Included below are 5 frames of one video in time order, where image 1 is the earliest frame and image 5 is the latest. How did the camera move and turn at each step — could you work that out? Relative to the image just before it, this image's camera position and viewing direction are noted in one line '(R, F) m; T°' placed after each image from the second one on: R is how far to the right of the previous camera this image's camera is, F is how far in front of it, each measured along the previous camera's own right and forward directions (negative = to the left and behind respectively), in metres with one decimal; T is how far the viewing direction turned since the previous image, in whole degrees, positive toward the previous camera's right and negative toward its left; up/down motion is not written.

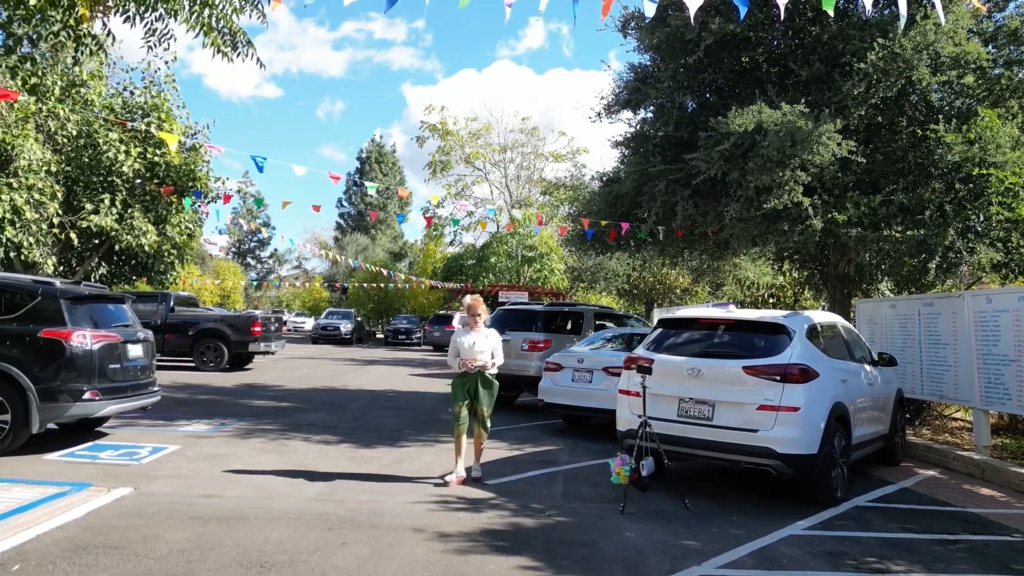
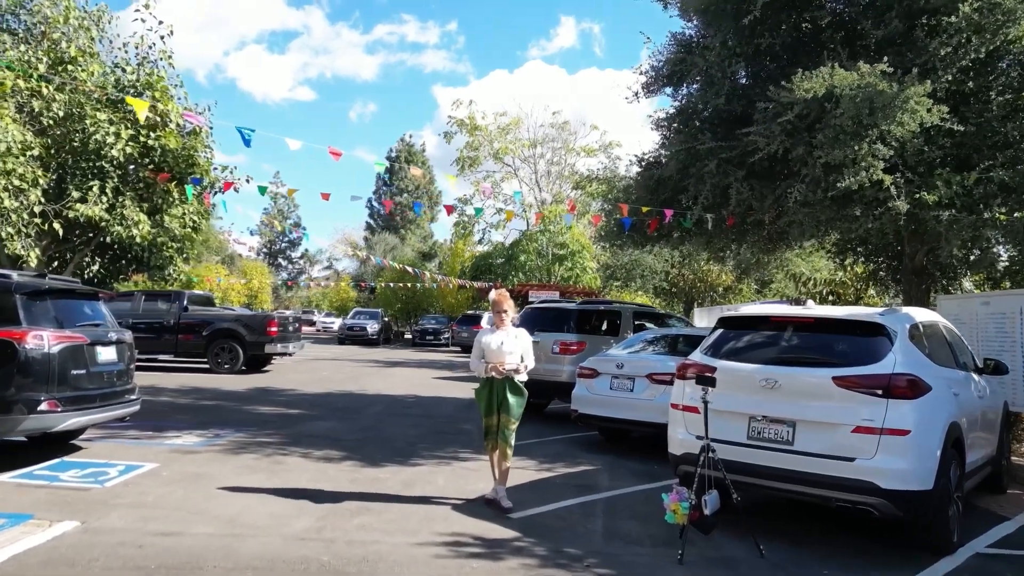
(0.0, +1.4) m; -2°
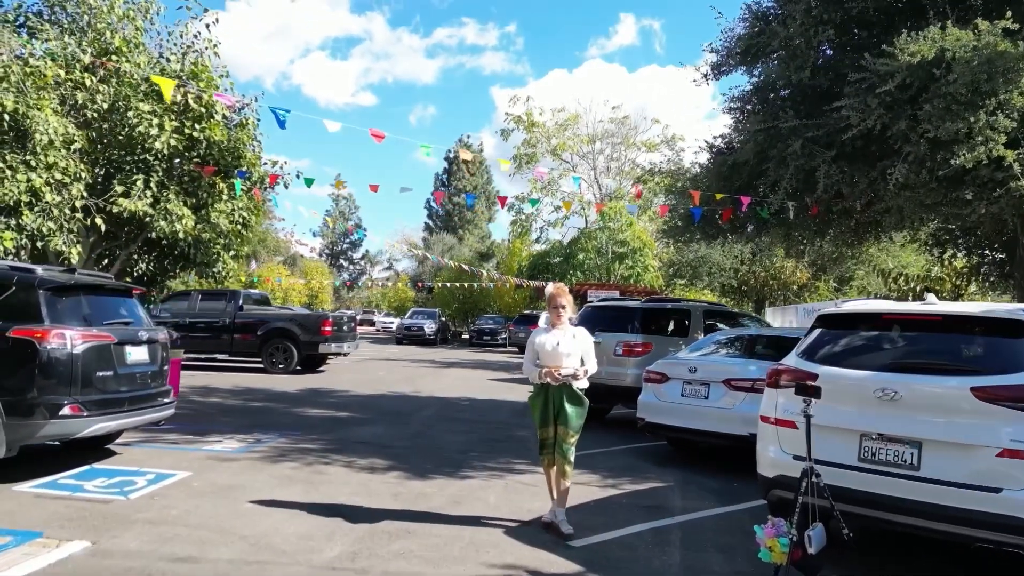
(0.0, +0.8) m; -5°
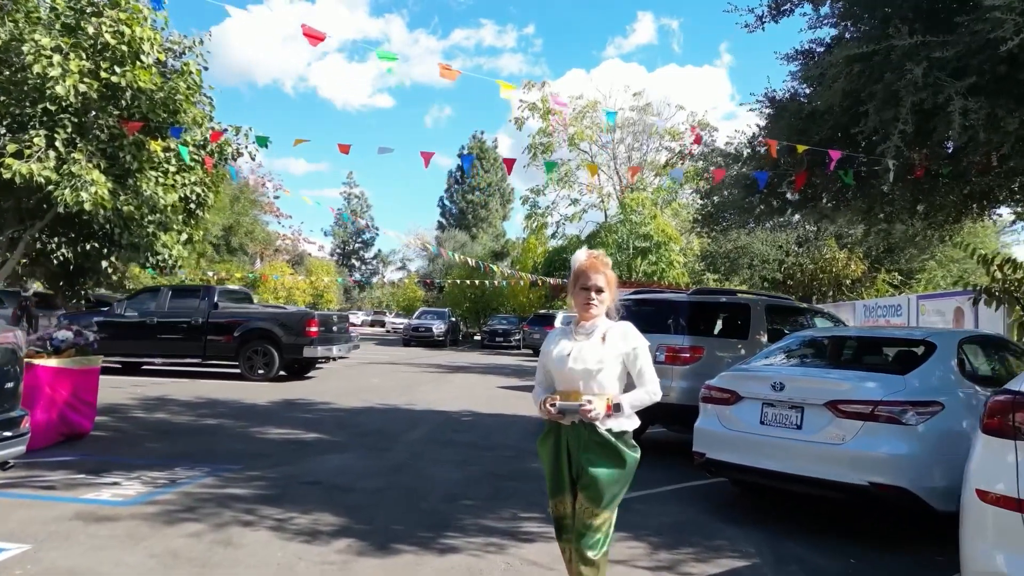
(+0.1, +2.6) m; -1°
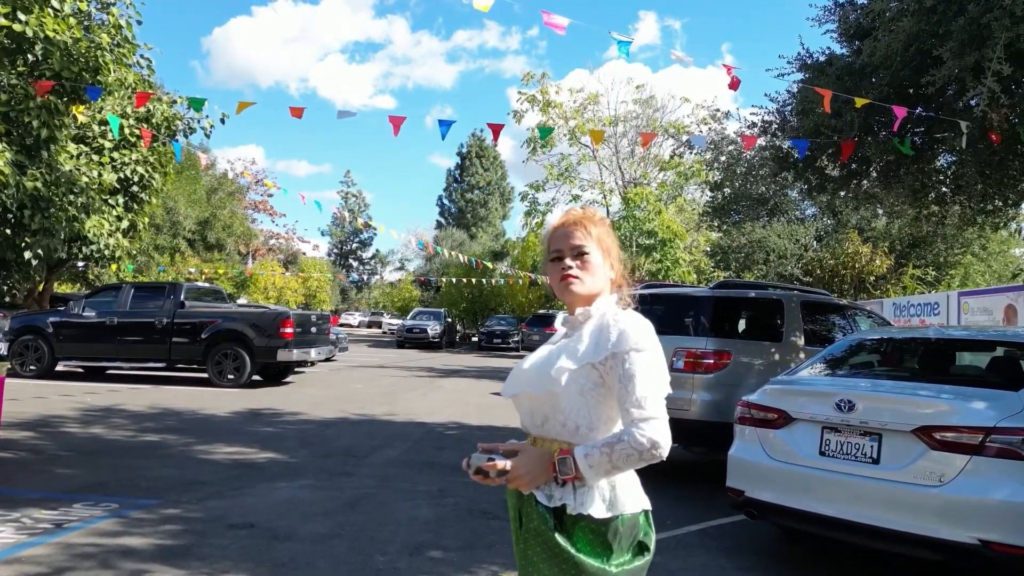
(+0.1, +1.5) m; 0°
